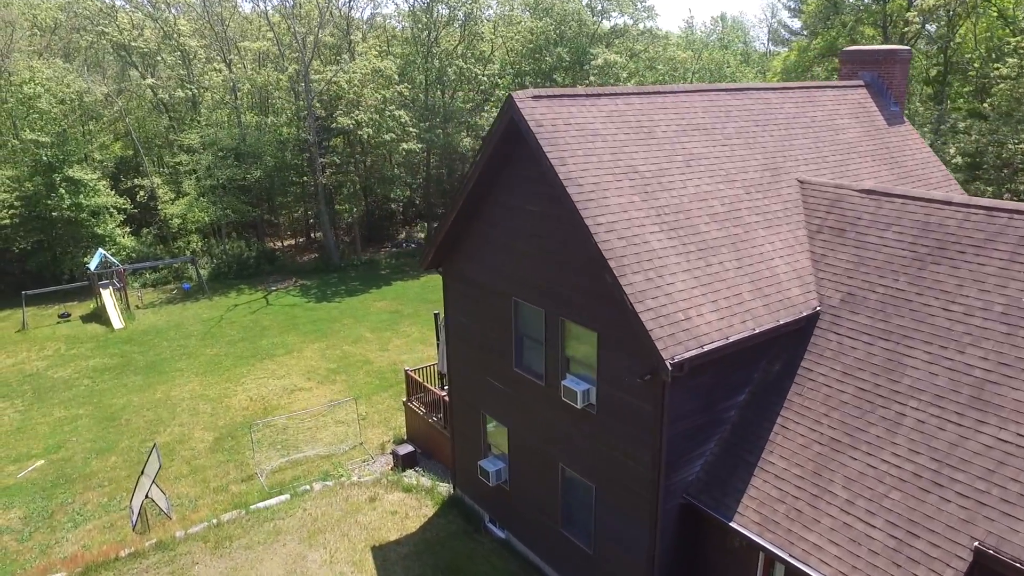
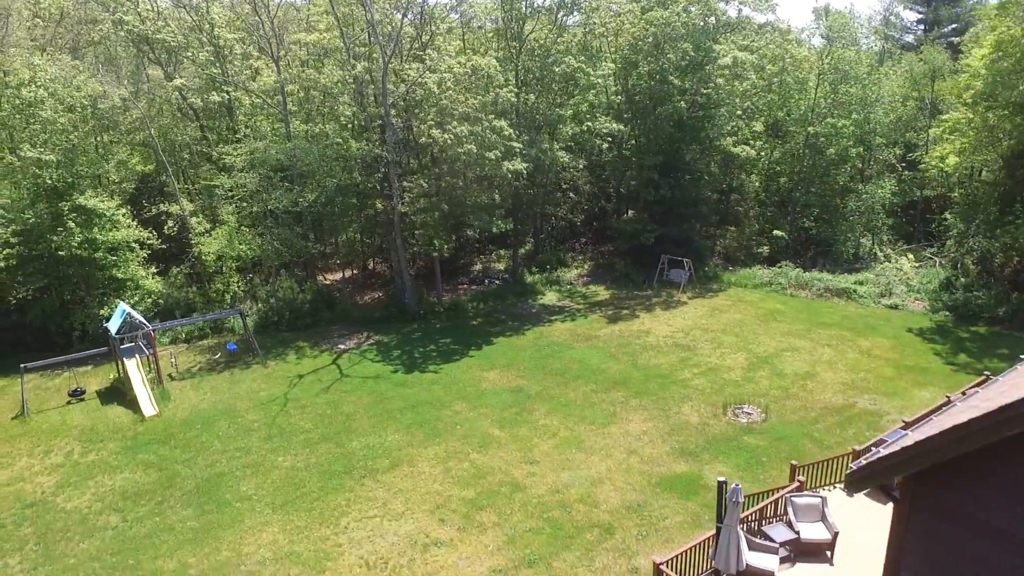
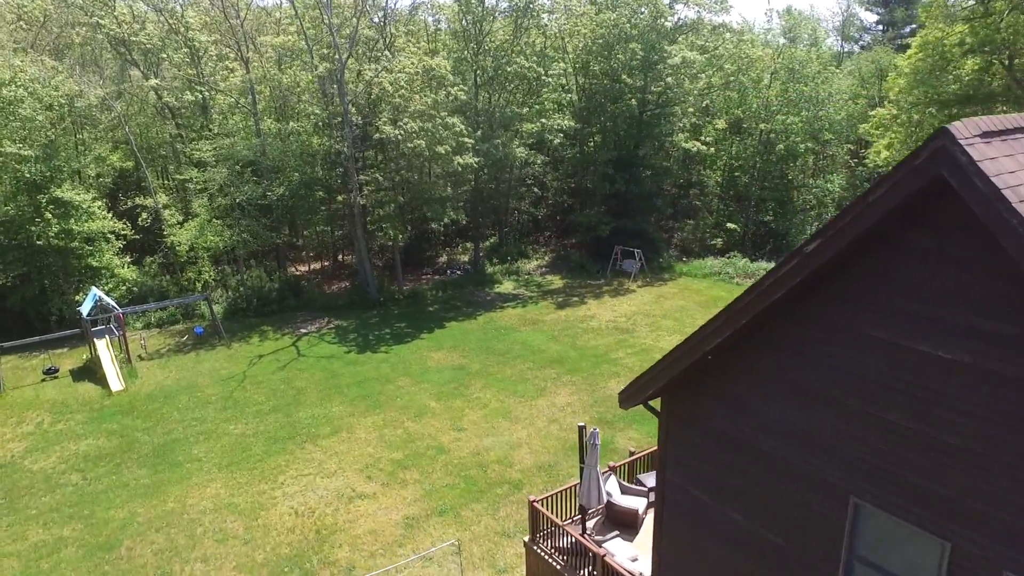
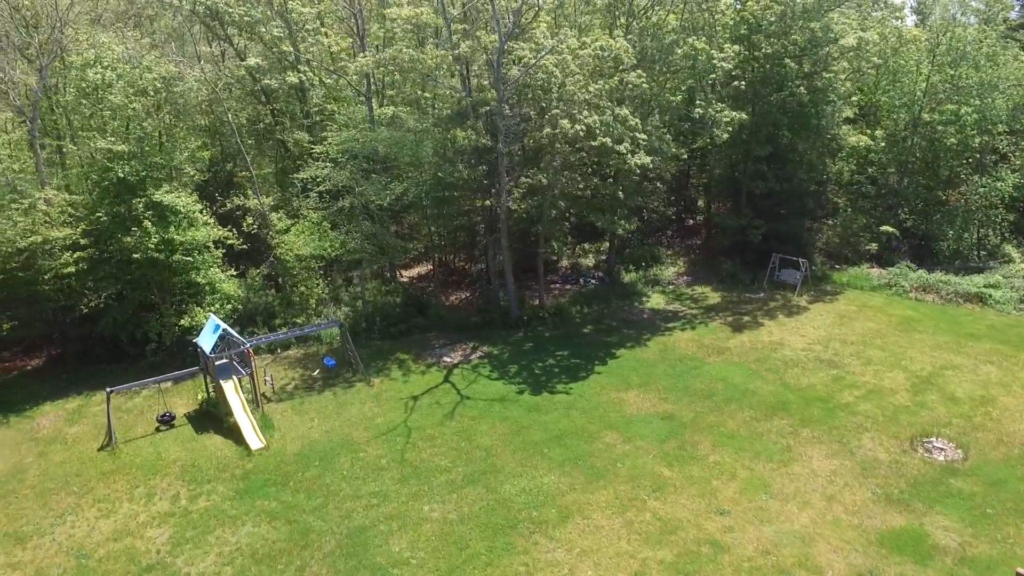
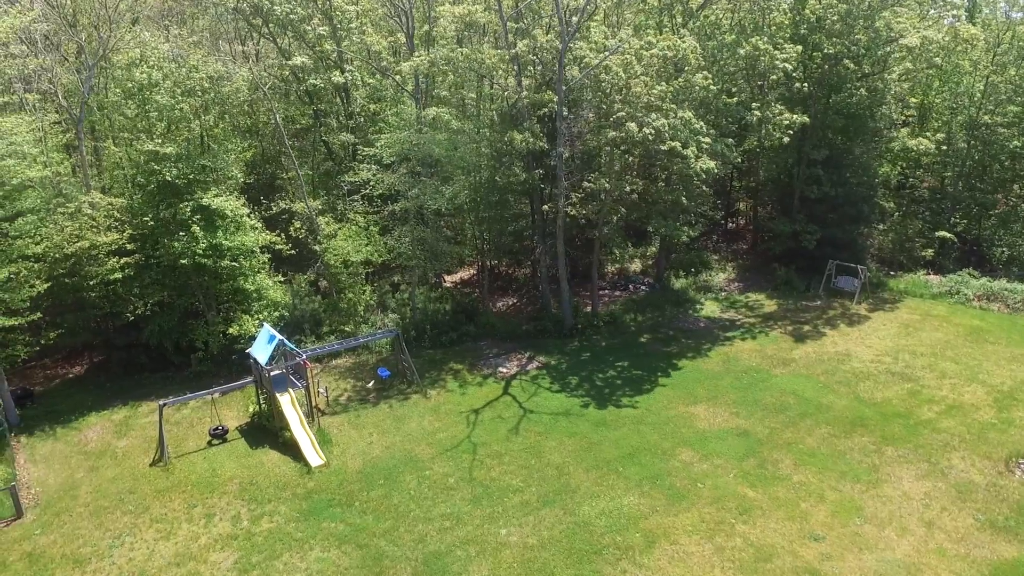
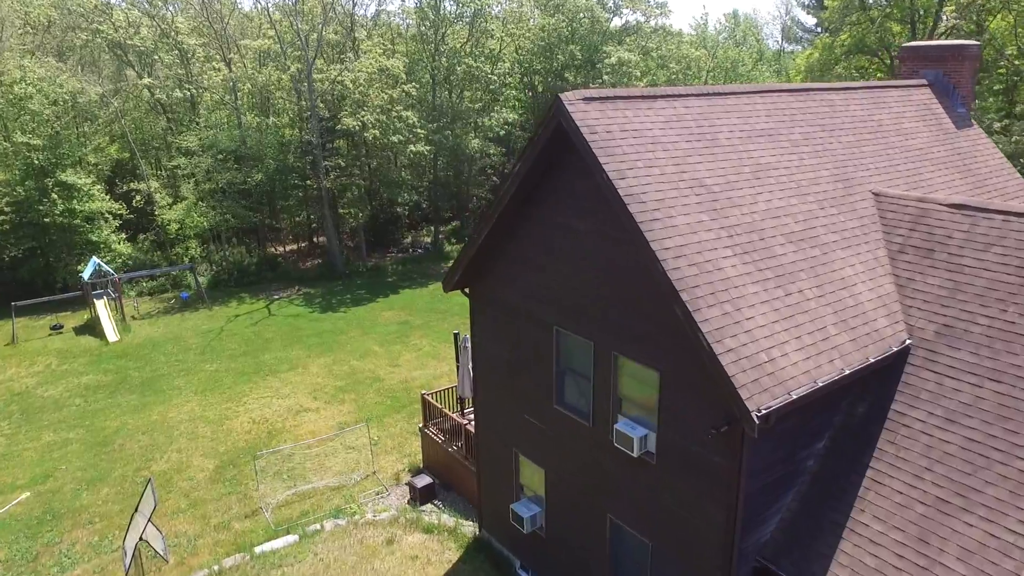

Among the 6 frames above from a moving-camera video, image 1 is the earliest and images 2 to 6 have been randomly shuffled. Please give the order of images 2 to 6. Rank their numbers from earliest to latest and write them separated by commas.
6, 3, 2, 4, 5
